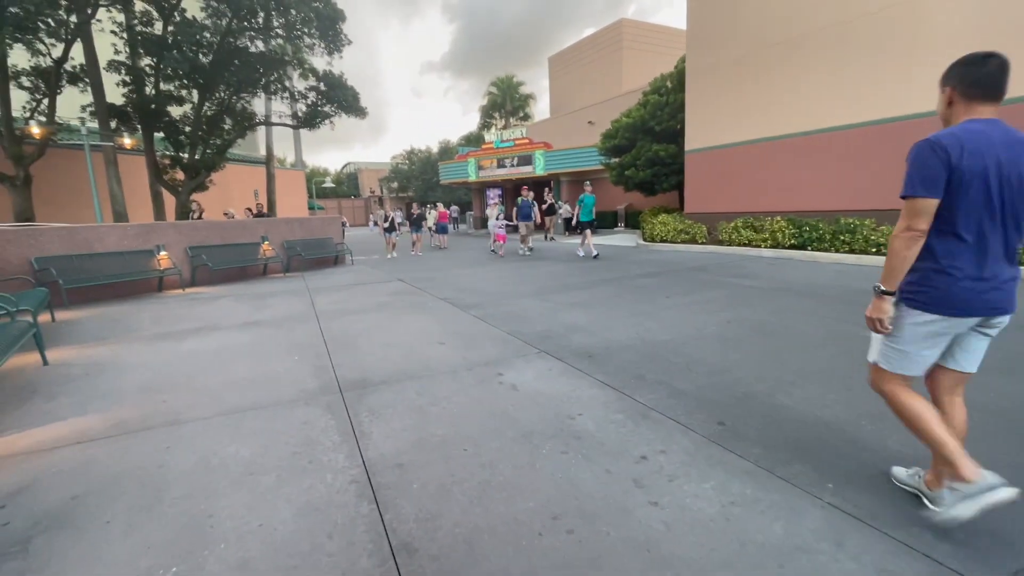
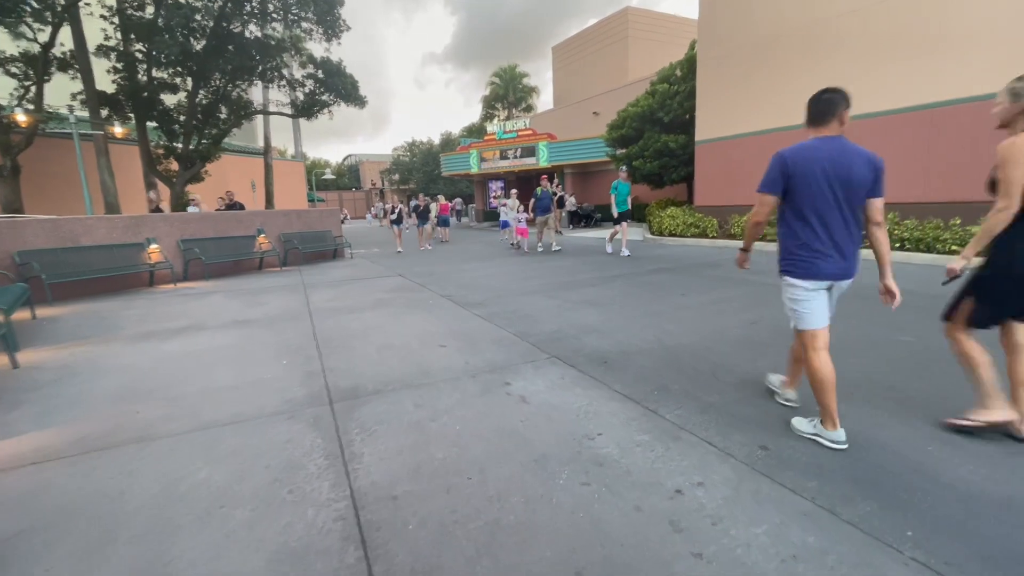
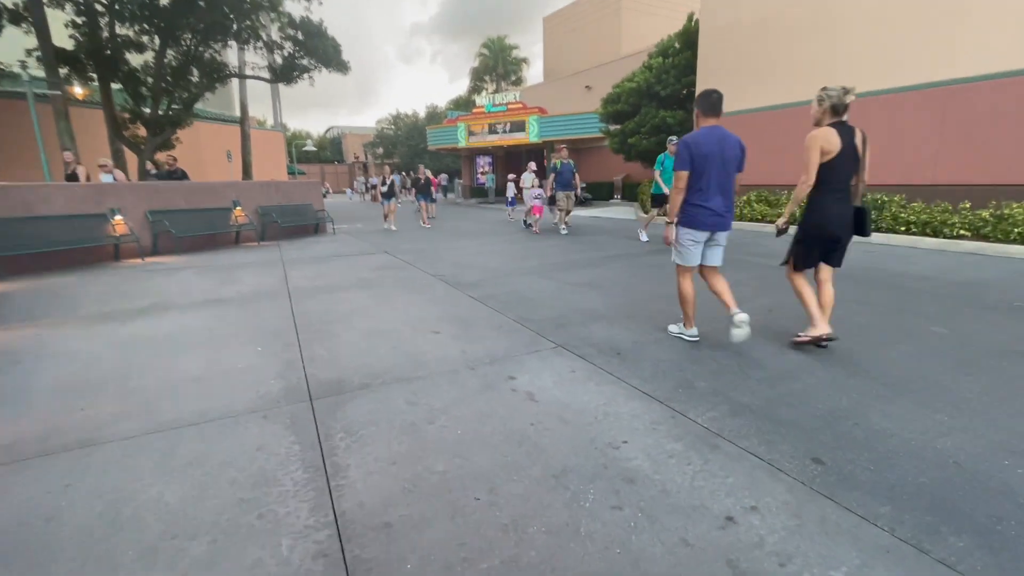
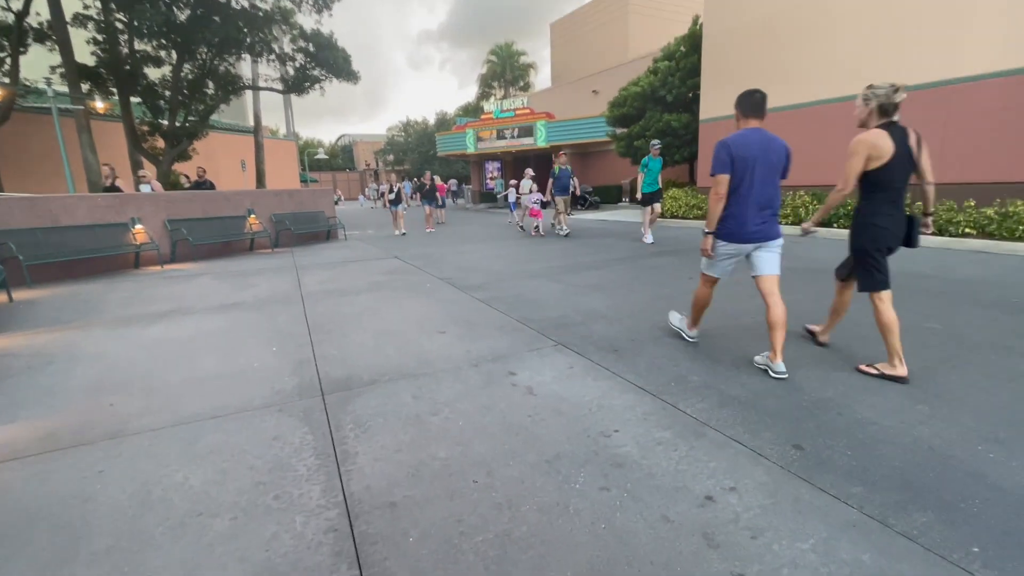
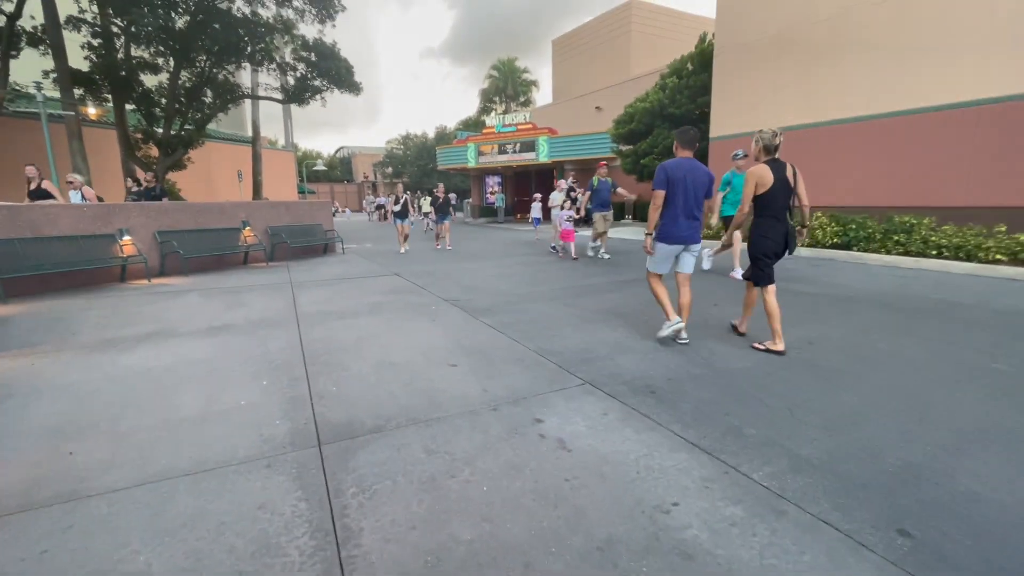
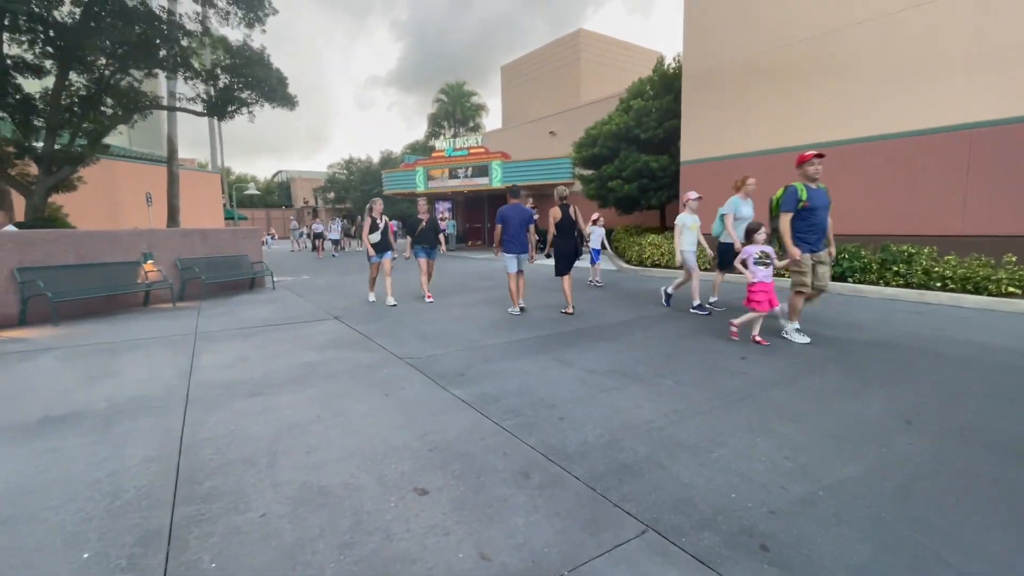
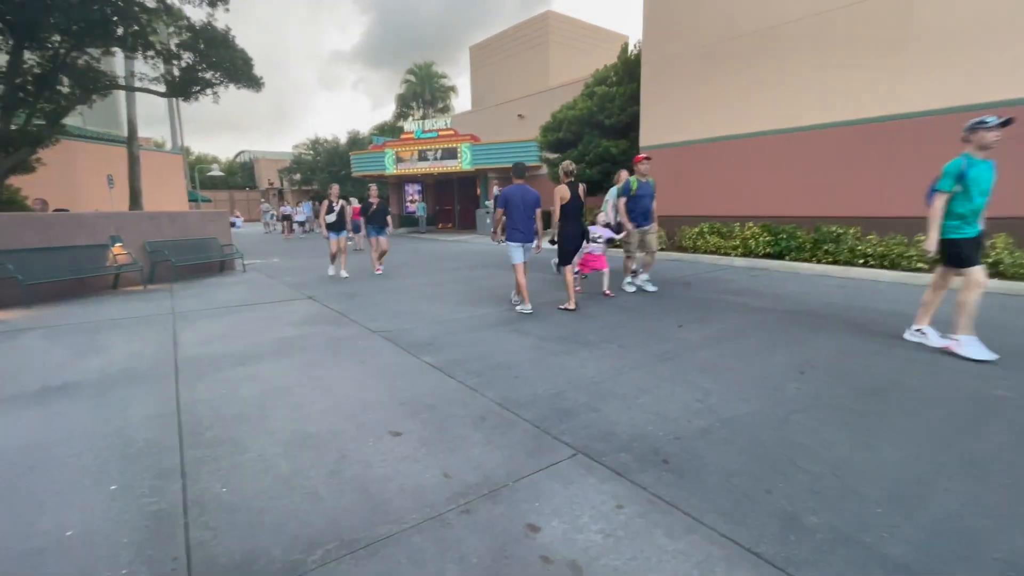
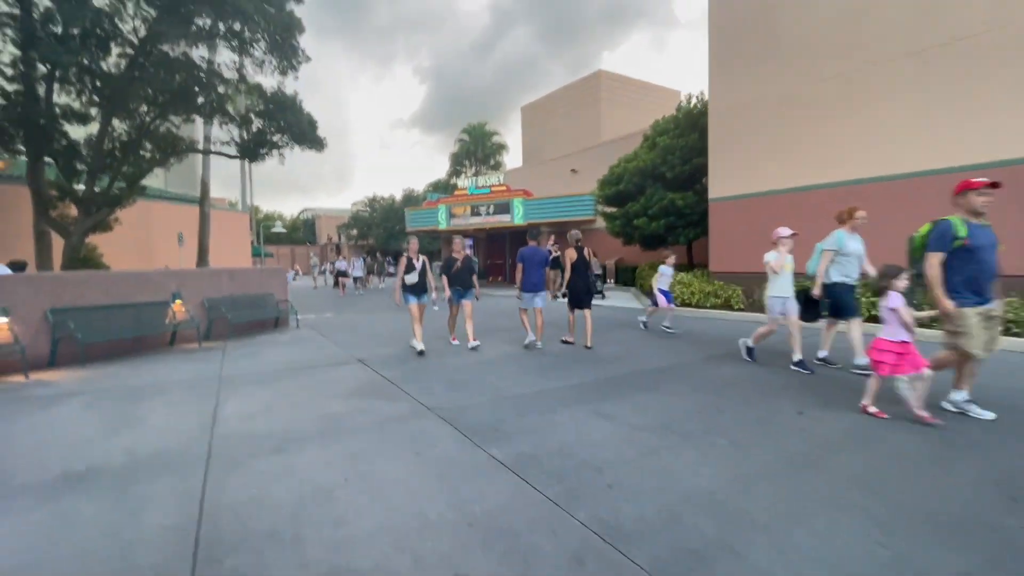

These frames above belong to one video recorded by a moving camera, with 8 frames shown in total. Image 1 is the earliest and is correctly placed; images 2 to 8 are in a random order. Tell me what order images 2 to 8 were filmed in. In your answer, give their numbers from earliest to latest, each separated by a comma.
2, 4, 3, 5, 7, 6, 8
